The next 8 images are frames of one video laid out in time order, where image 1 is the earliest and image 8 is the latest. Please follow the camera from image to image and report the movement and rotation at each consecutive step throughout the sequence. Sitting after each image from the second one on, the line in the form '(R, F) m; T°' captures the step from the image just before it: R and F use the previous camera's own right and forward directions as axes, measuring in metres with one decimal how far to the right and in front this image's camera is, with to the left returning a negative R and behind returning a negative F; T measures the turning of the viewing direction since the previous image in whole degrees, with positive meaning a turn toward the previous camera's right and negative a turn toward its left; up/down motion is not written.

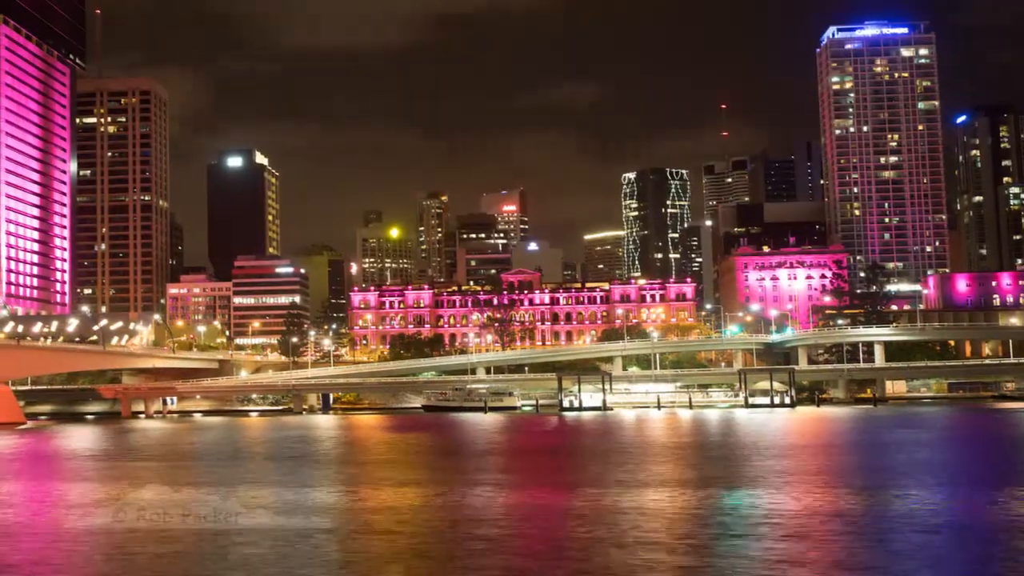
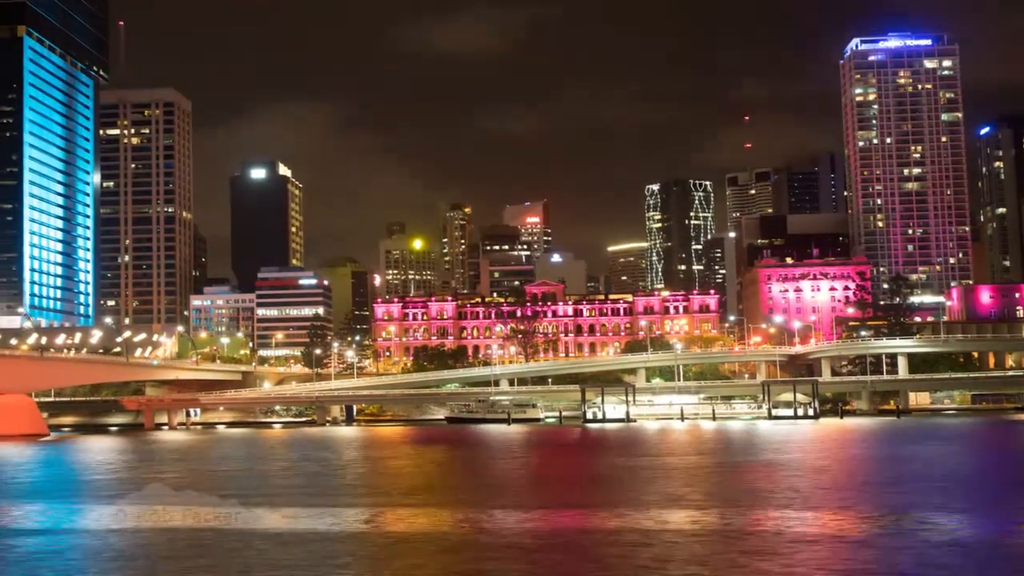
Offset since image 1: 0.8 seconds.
(+0.2, +0.1) m; -1°
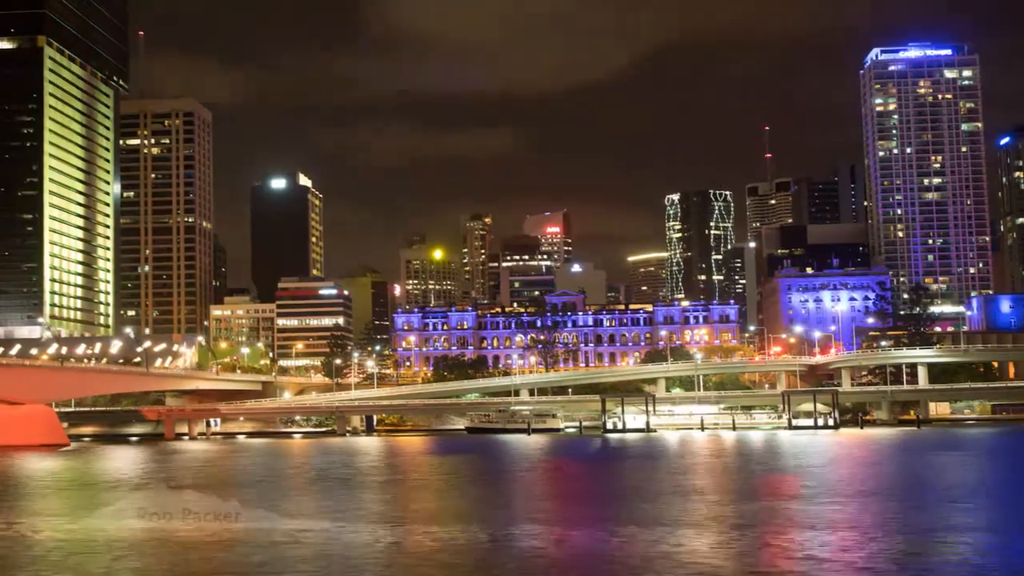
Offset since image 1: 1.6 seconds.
(+0.3, +0.2) m; -1°
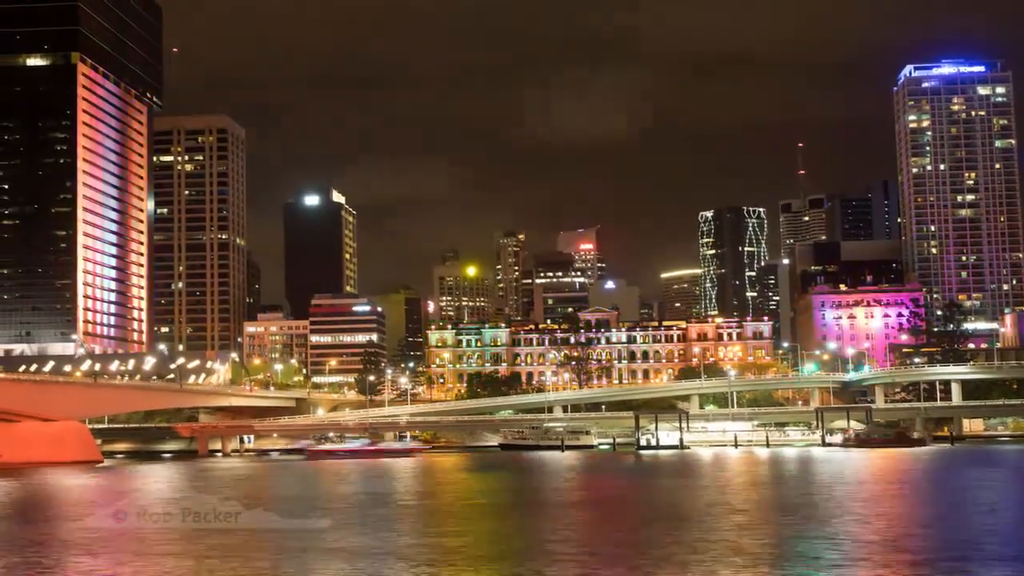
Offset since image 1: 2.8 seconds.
(+0.4, +0.1) m; -2°
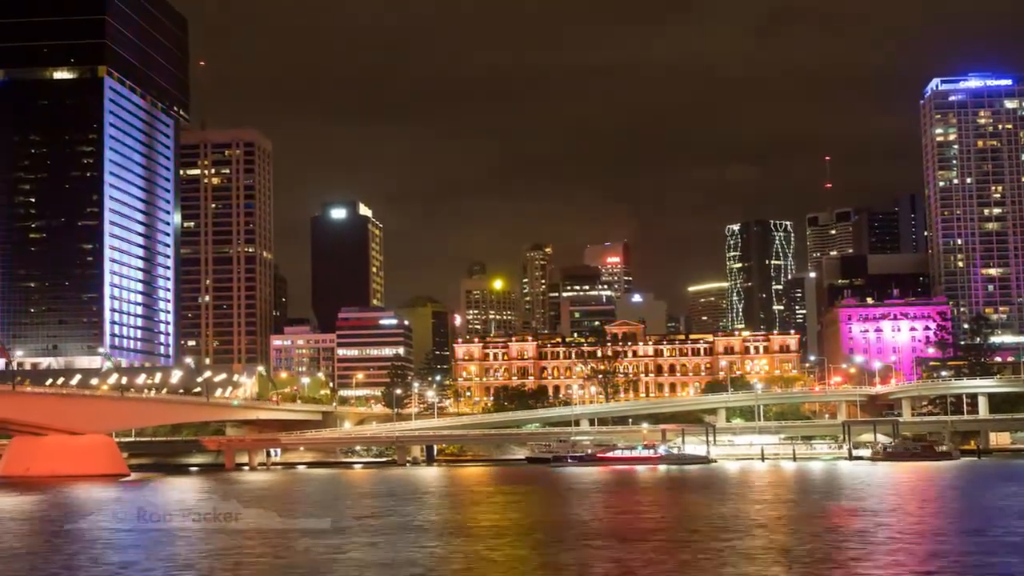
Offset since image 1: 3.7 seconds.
(+0.4, -0.1) m; -1°
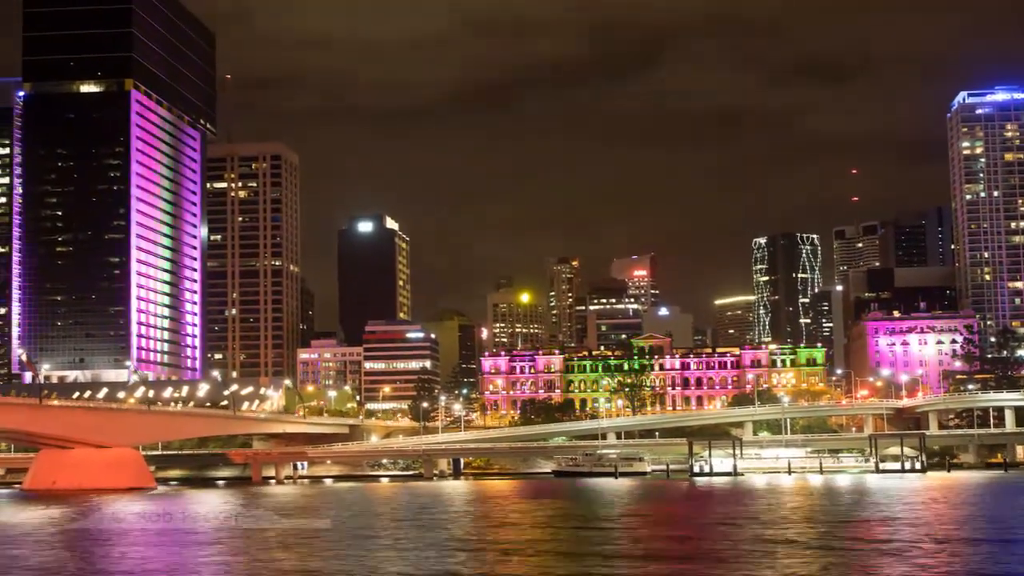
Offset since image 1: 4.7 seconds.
(+0.3, -0.2) m; -1°
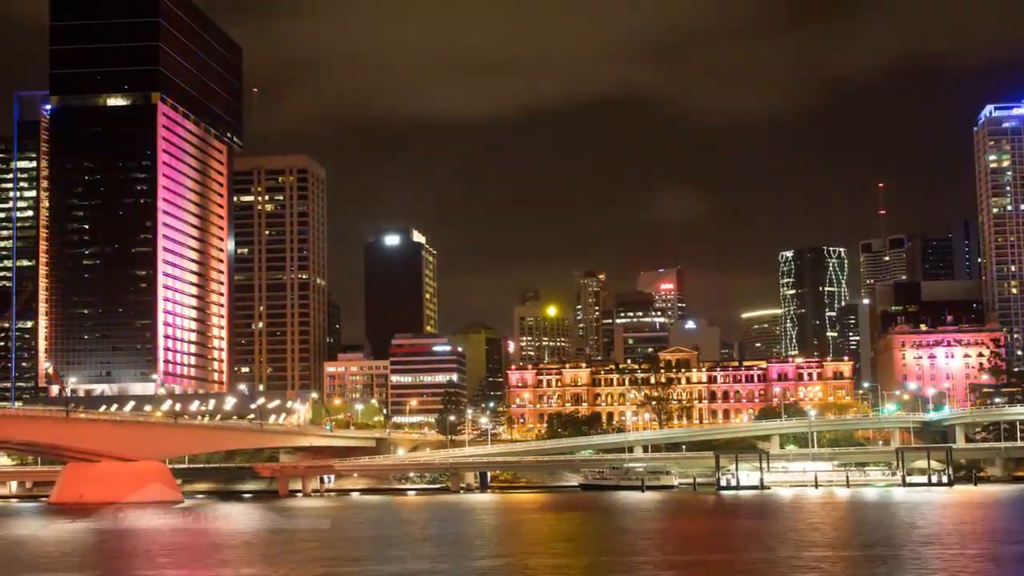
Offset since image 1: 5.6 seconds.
(+0.4, -0.4) m; -1°
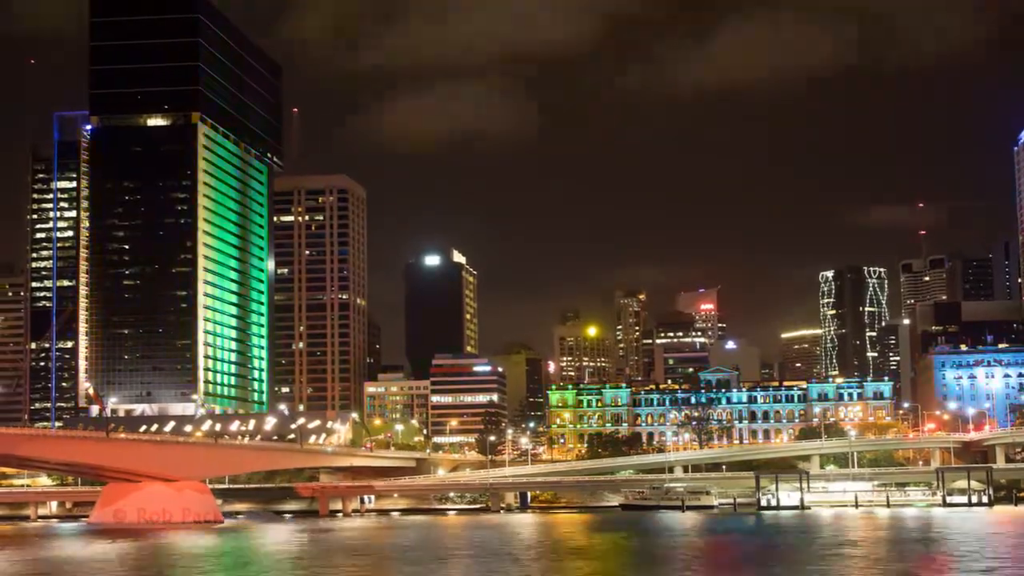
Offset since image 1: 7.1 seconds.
(+0.6, -0.9) m; -2°
